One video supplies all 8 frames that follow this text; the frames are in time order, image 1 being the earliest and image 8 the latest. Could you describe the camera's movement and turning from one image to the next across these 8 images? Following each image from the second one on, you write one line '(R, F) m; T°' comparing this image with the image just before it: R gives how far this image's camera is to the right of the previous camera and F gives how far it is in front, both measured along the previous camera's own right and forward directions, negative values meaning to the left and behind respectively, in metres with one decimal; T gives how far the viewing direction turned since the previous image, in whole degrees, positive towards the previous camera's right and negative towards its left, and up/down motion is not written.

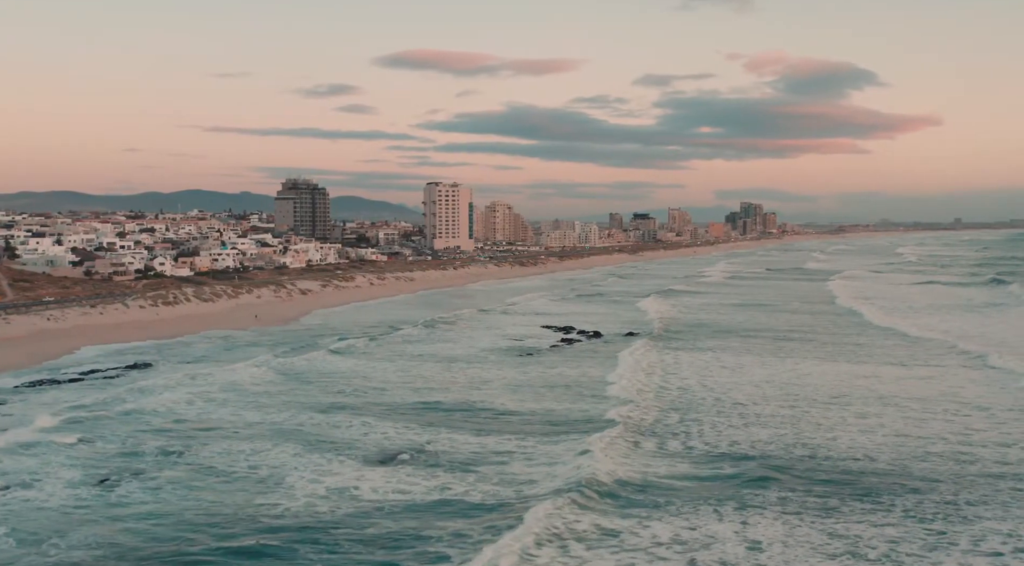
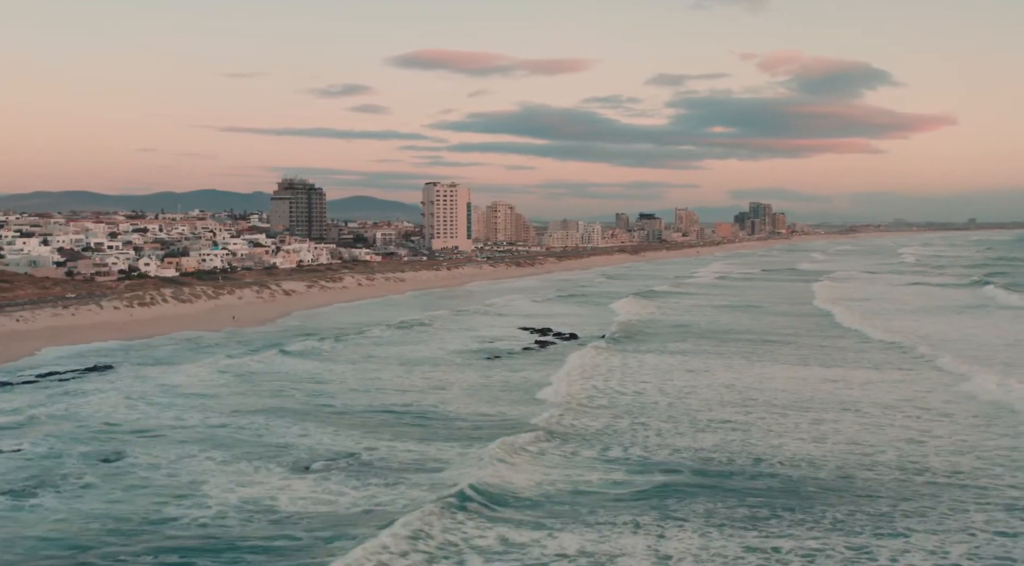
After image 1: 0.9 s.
(+1.5, +0.5) m; -1°
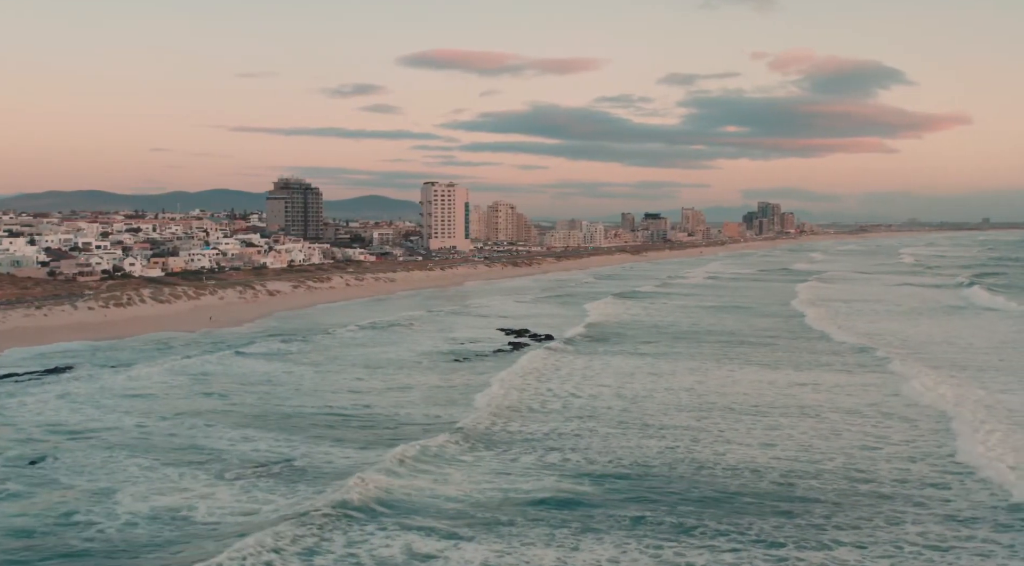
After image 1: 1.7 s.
(+1.4, +0.5) m; -1°
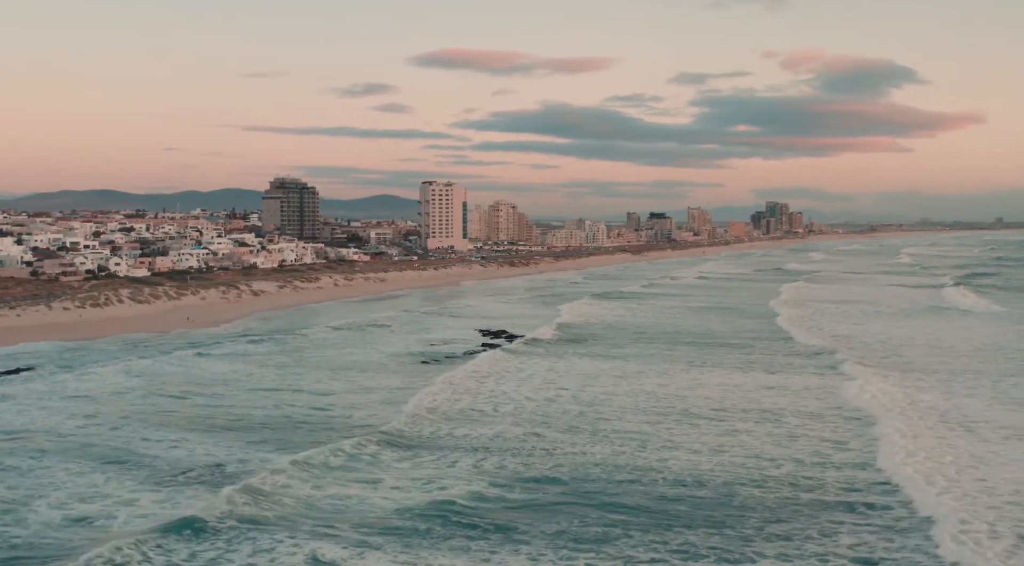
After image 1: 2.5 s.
(+1.4, +0.4) m; -1°
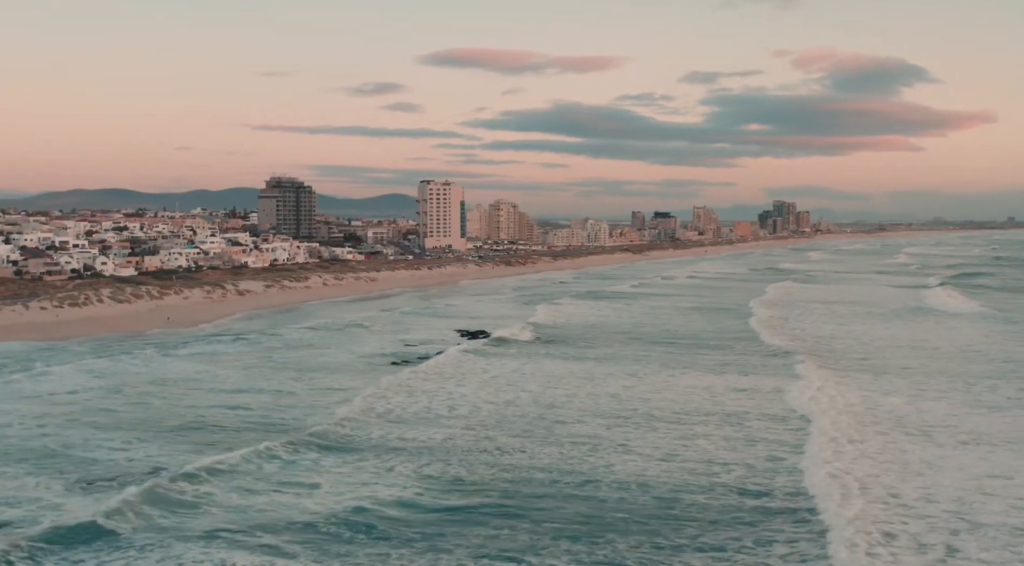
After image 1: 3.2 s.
(+1.2, +0.4) m; -1°
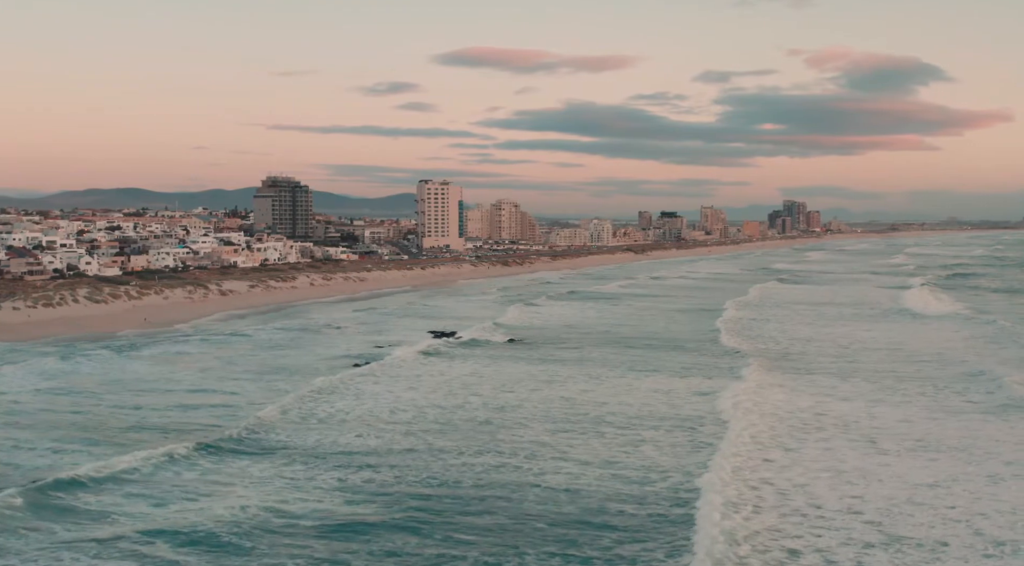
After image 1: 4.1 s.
(+1.5, +0.5) m; -1°
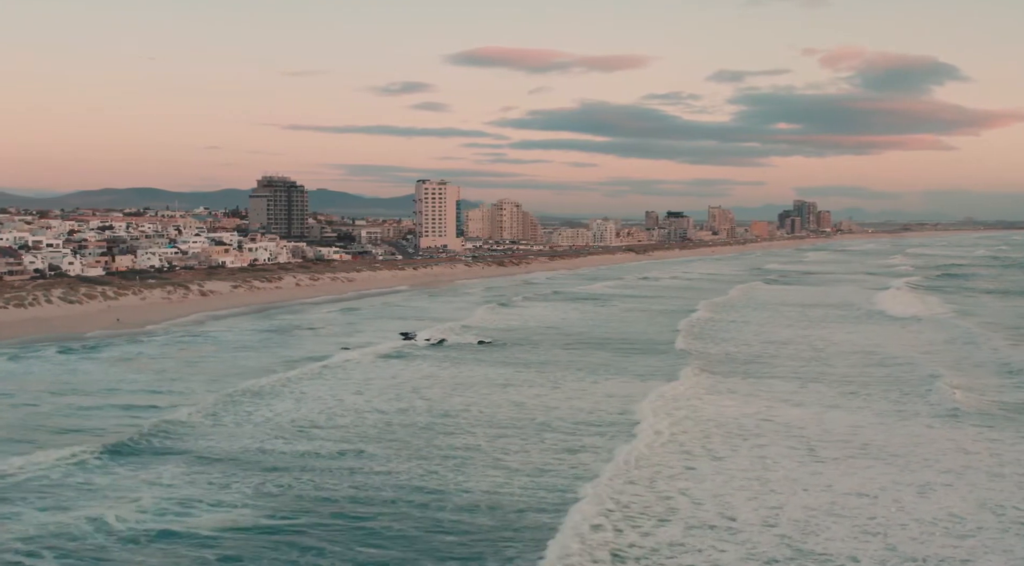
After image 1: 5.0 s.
(+1.6, +0.6) m; -1°
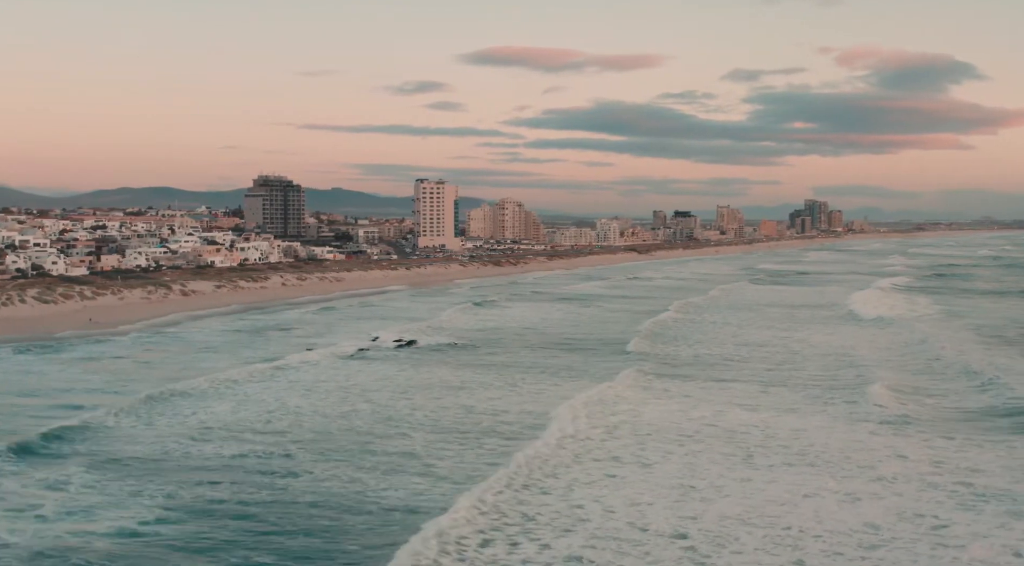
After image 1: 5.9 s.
(+1.5, +0.6) m; -1°
